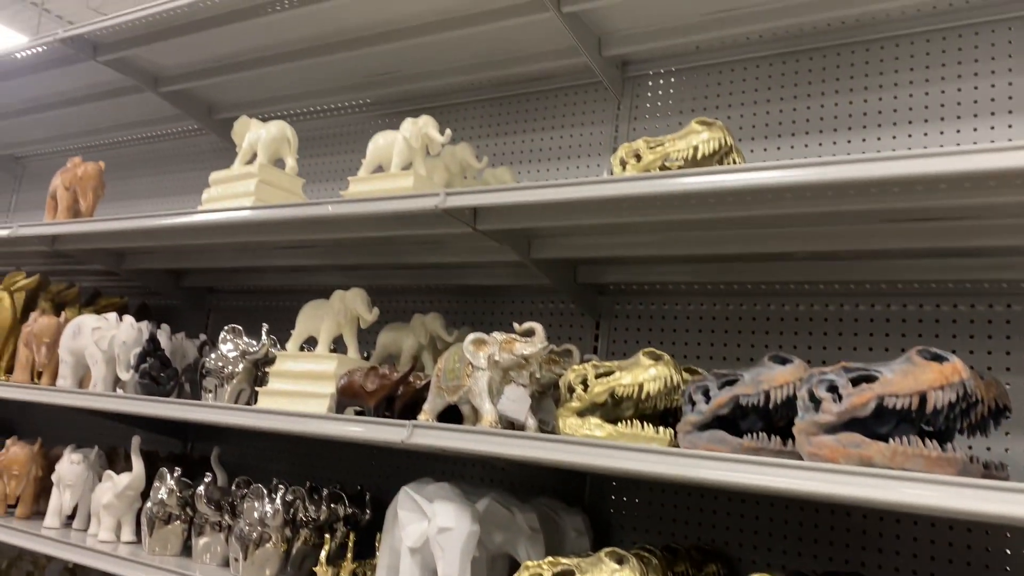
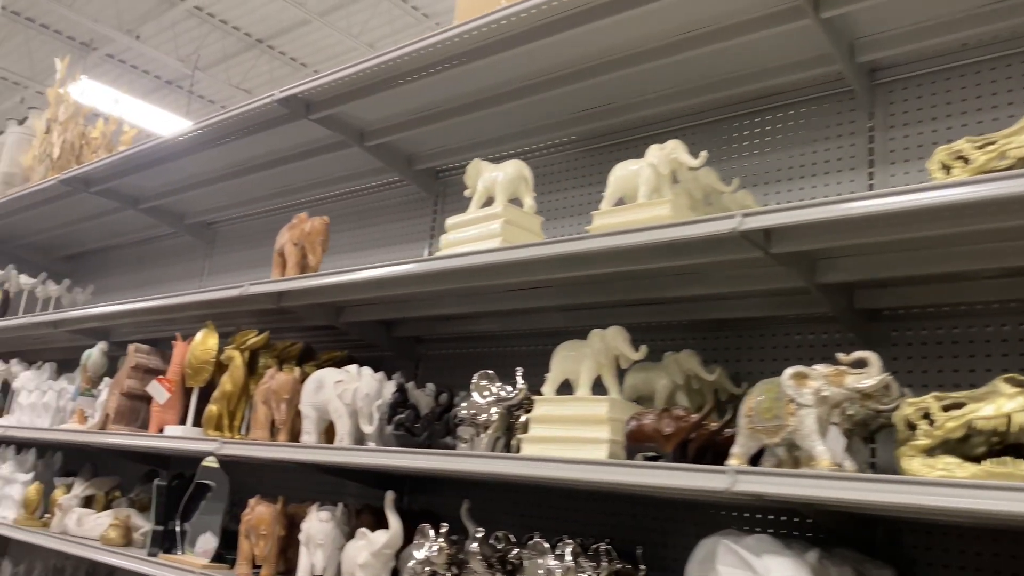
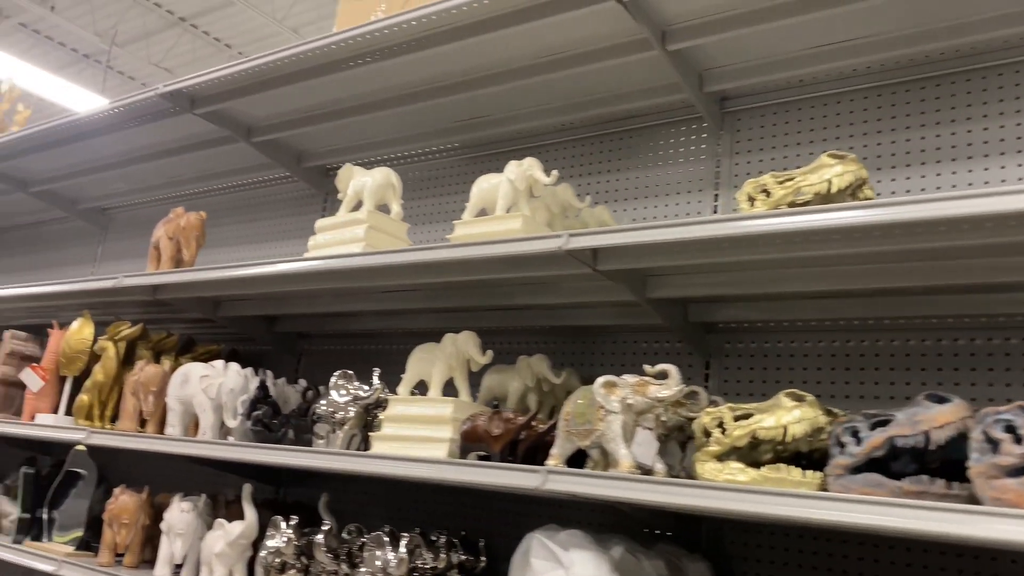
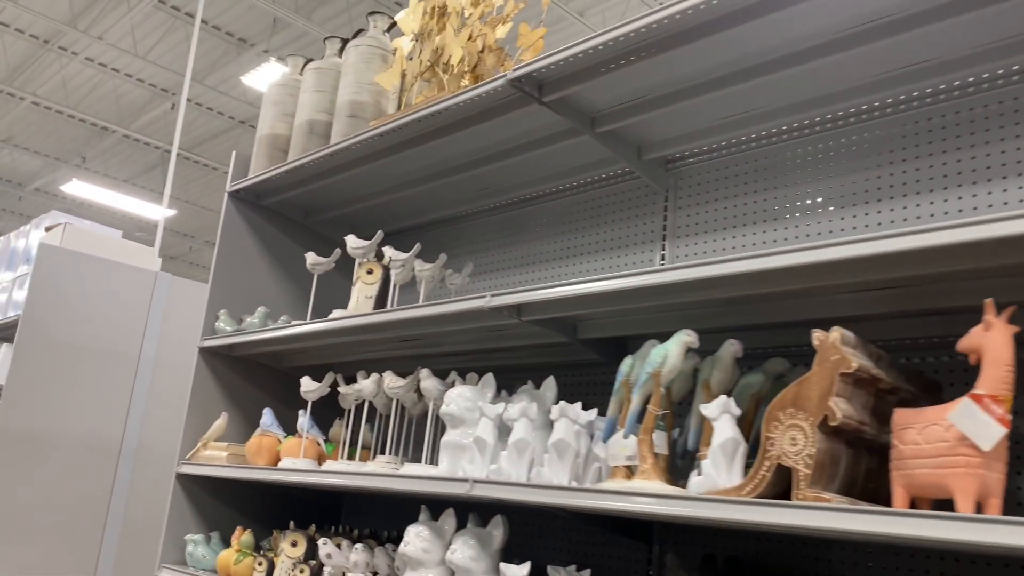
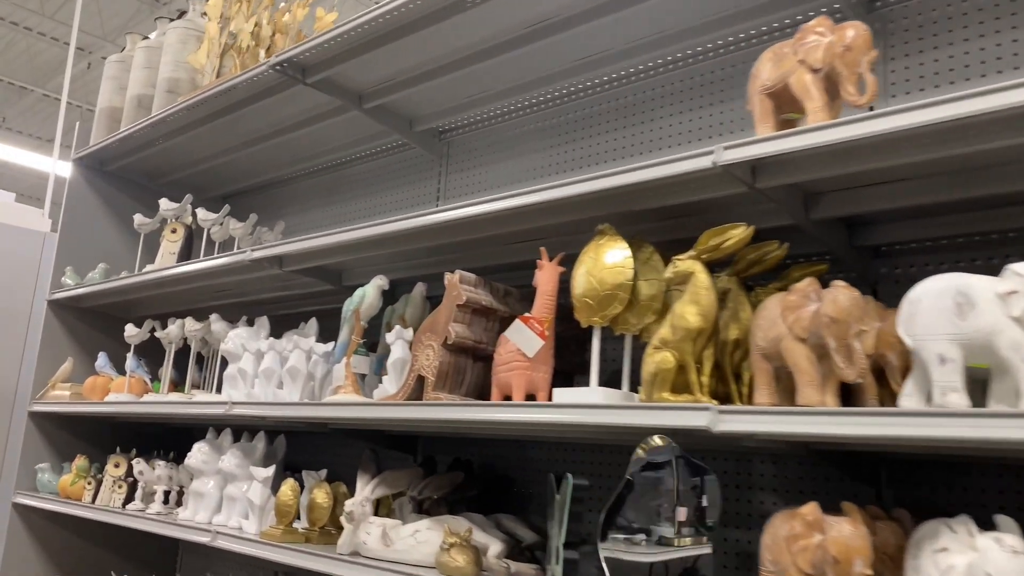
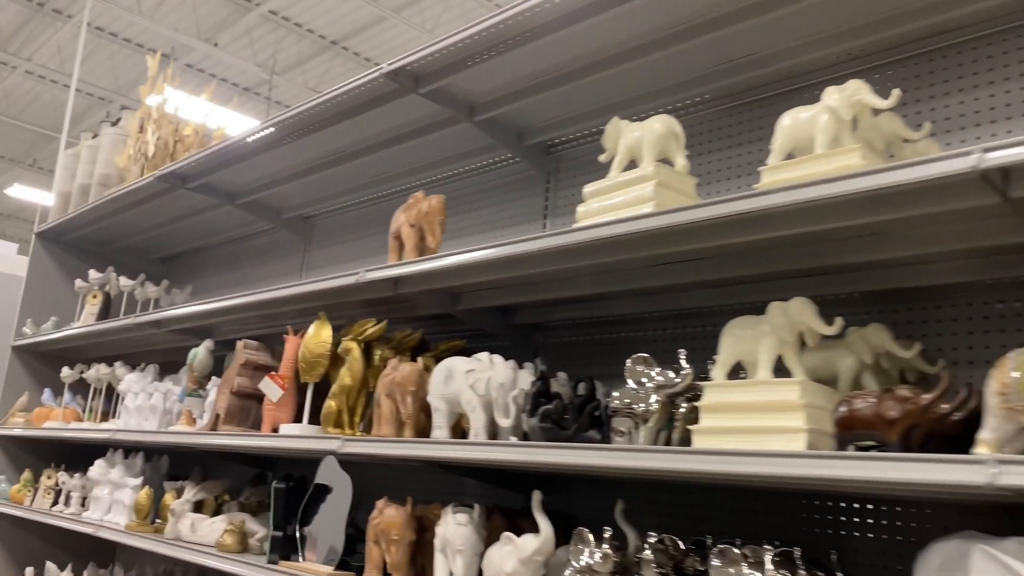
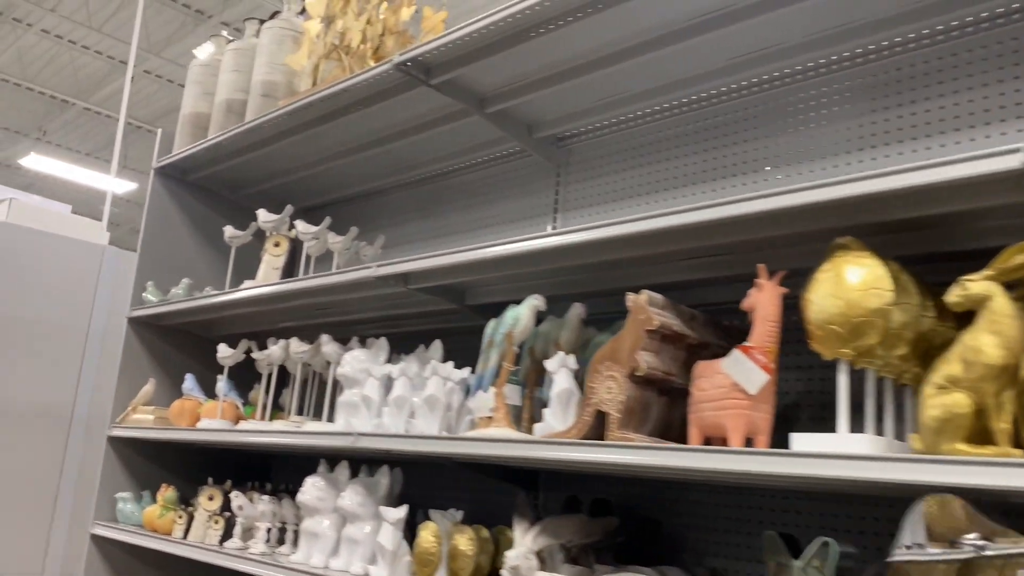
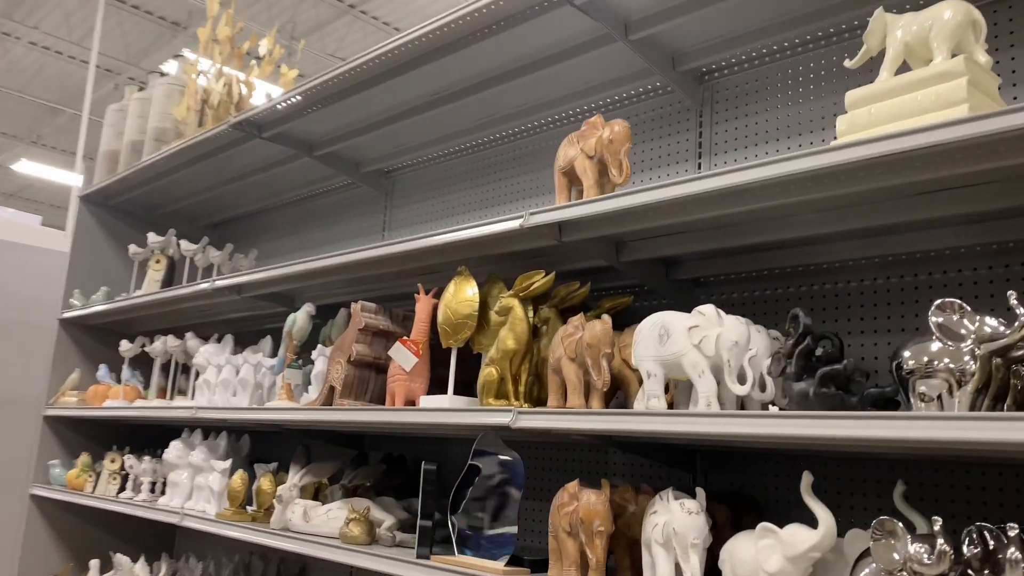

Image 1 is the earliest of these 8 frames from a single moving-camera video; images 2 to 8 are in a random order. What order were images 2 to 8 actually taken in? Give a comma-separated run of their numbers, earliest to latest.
3, 2, 6, 8, 5, 7, 4
